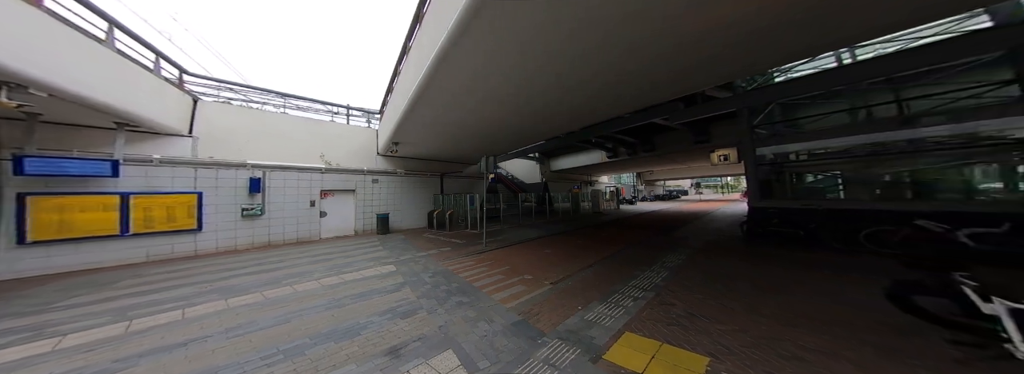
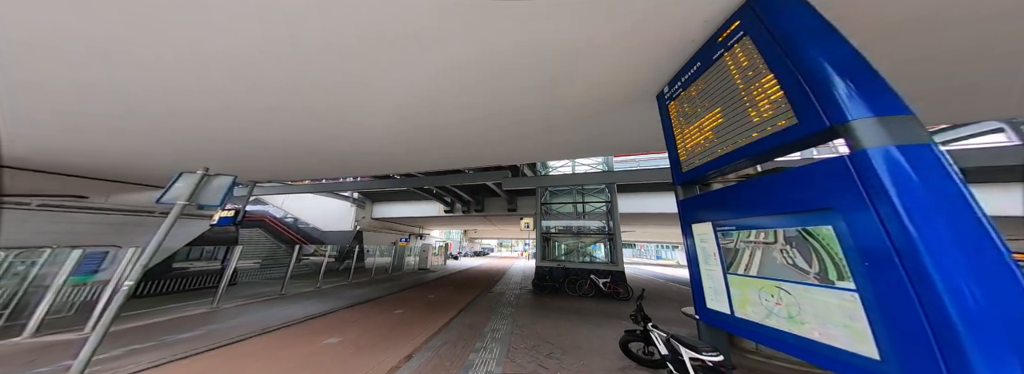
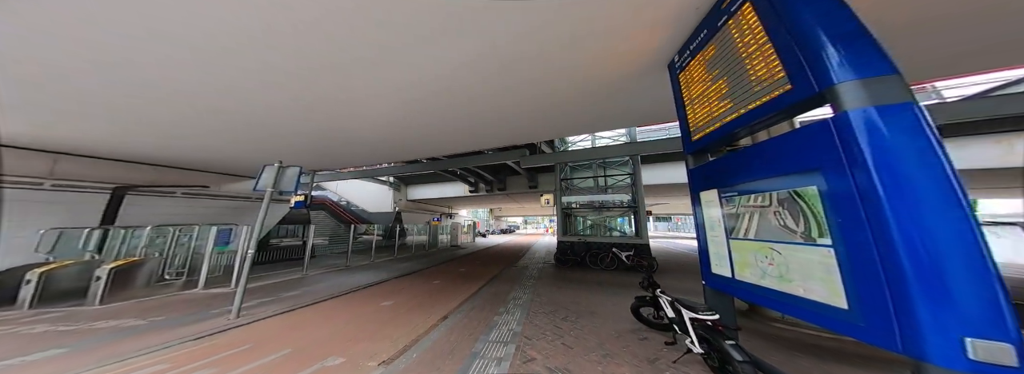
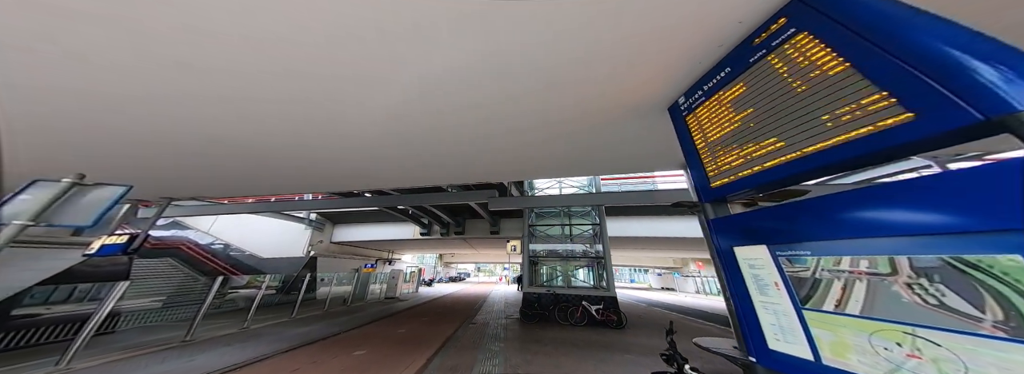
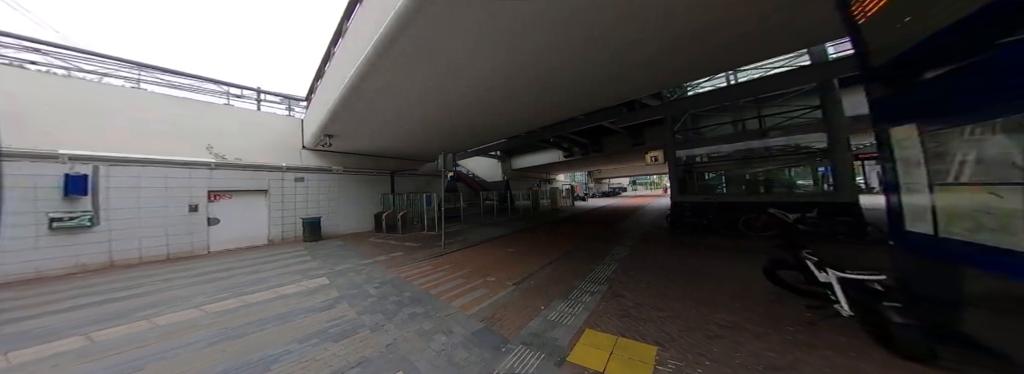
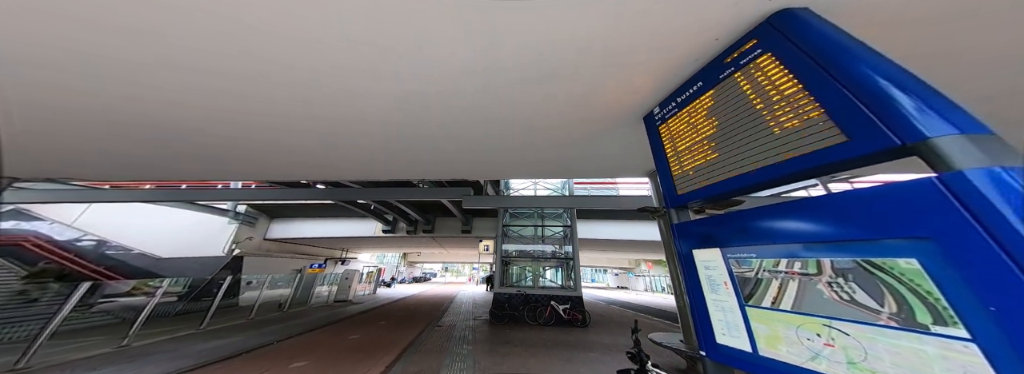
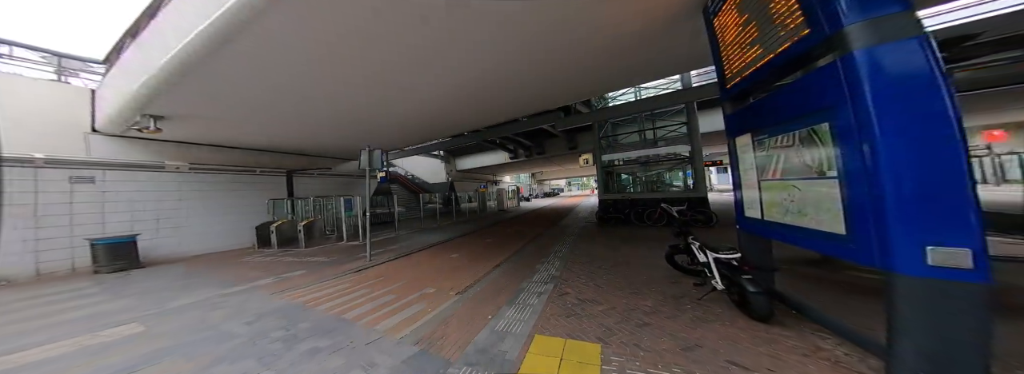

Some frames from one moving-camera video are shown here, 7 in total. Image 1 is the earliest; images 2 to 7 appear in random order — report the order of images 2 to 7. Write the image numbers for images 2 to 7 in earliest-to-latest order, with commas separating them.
5, 7, 3, 2, 4, 6
